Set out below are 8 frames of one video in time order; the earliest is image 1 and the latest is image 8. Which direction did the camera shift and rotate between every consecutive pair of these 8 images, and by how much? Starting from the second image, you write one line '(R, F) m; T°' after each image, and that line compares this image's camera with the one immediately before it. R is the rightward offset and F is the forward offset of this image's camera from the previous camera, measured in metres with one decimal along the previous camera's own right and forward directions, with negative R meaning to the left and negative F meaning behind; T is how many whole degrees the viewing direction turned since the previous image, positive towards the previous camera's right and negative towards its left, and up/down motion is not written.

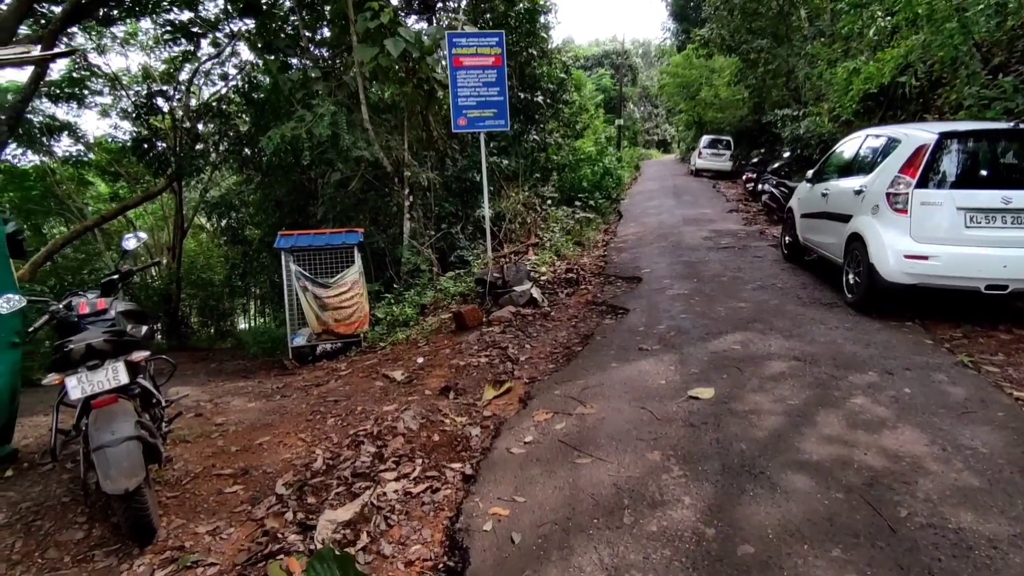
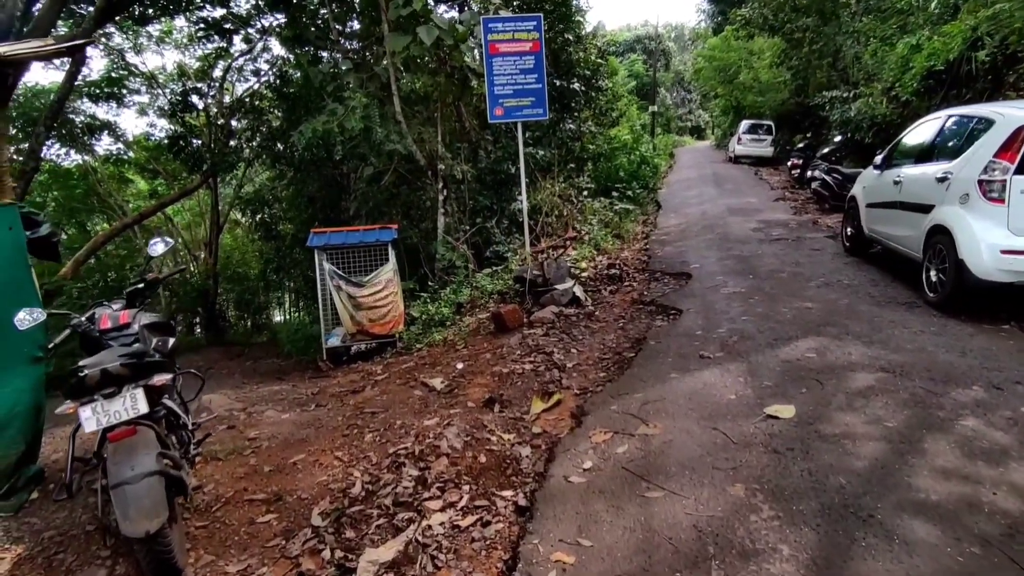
(-0.1, +0.3) m; -3°
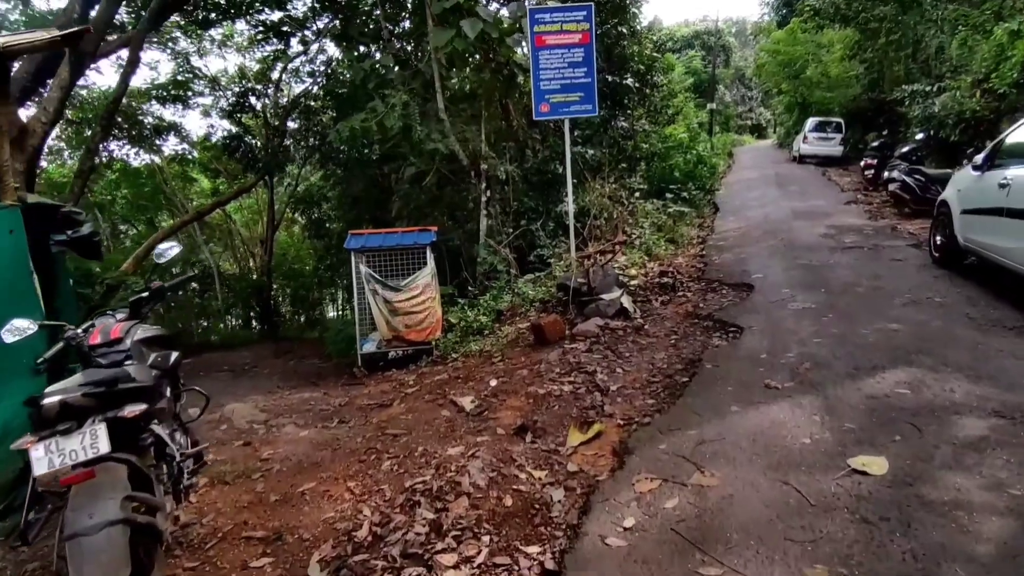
(+0.1, +0.4) m; -5°
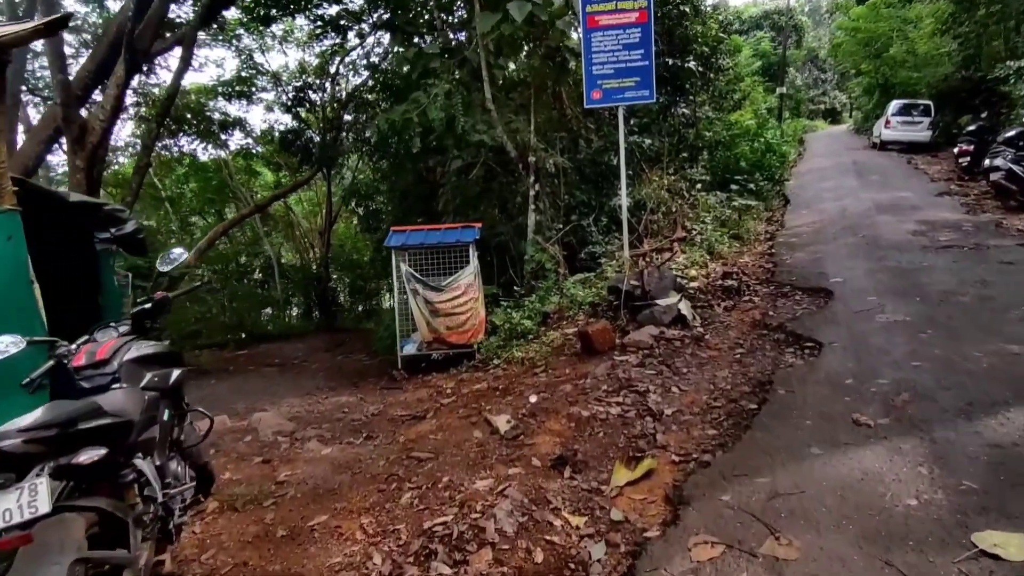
(+0.1, +0.4) m; -6°
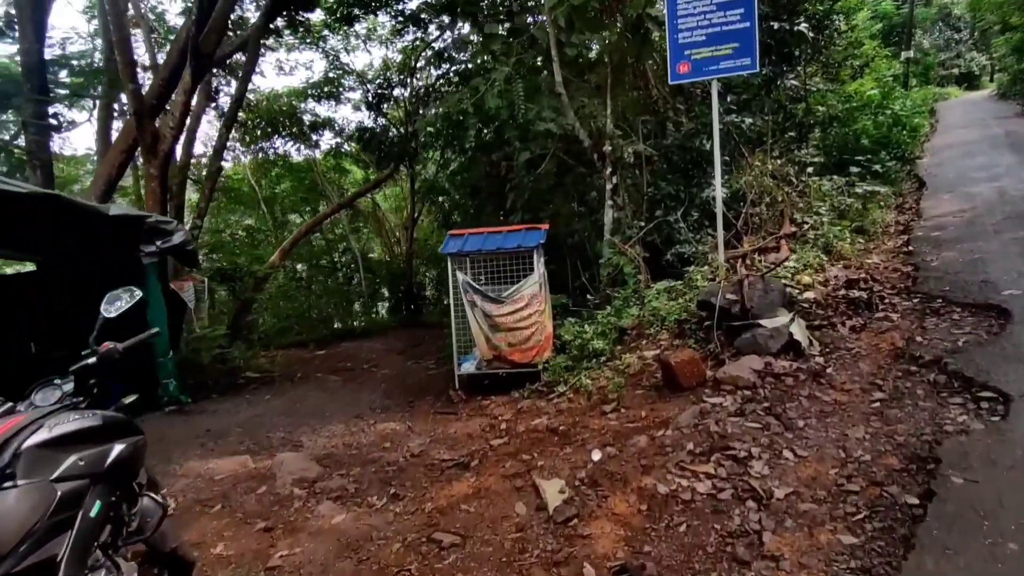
(+0.2, +0.8) m; -9°
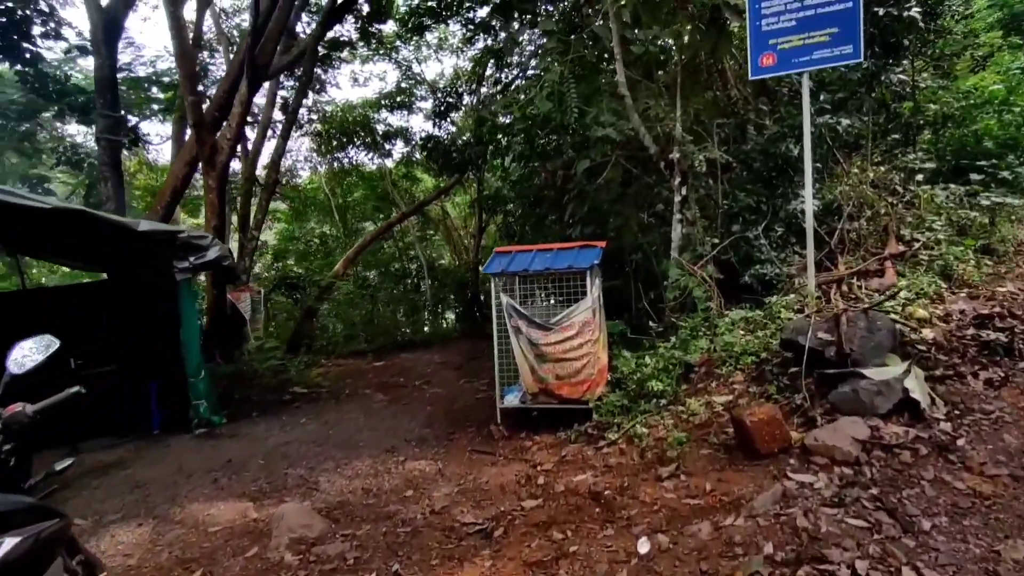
(+0.2, +0.6) m; -7°
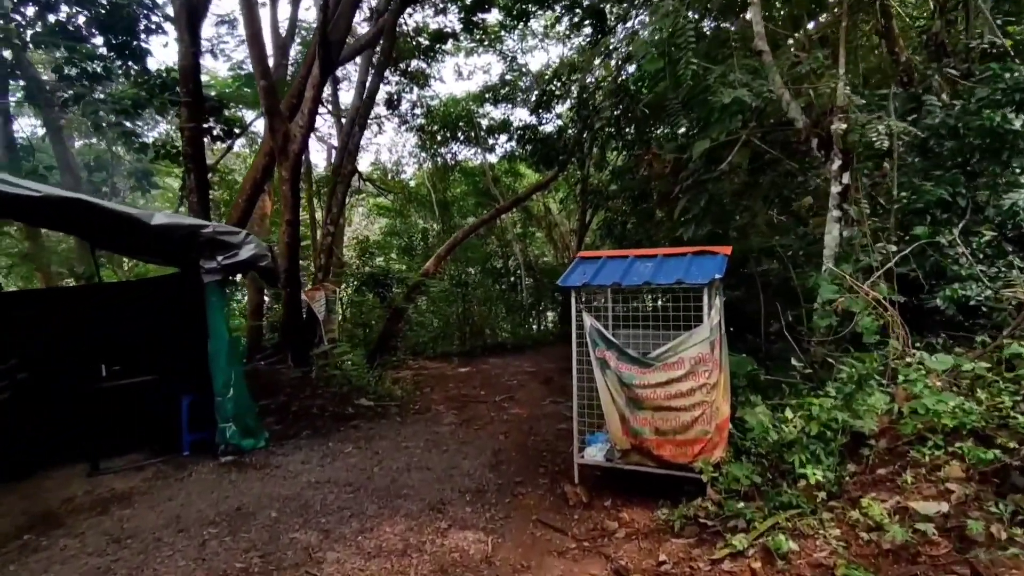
(+0.1, +1.3) m; -11°
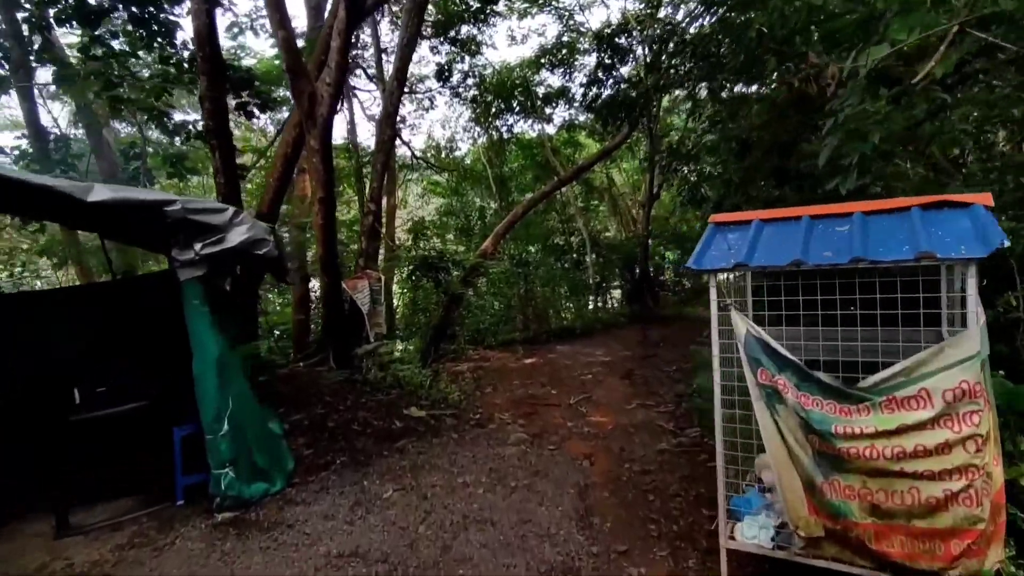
(-0.2, +1.4) m; -6°
